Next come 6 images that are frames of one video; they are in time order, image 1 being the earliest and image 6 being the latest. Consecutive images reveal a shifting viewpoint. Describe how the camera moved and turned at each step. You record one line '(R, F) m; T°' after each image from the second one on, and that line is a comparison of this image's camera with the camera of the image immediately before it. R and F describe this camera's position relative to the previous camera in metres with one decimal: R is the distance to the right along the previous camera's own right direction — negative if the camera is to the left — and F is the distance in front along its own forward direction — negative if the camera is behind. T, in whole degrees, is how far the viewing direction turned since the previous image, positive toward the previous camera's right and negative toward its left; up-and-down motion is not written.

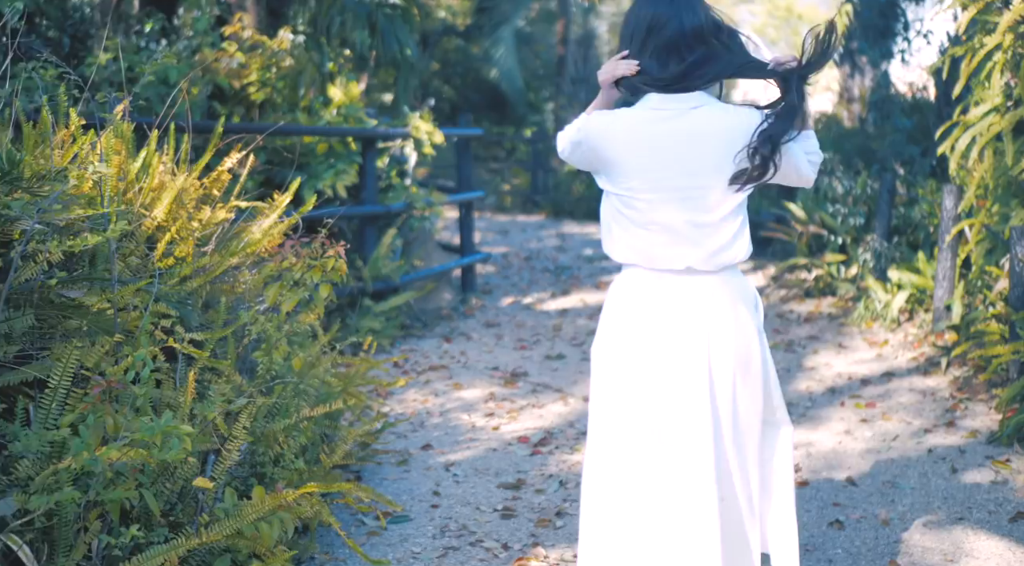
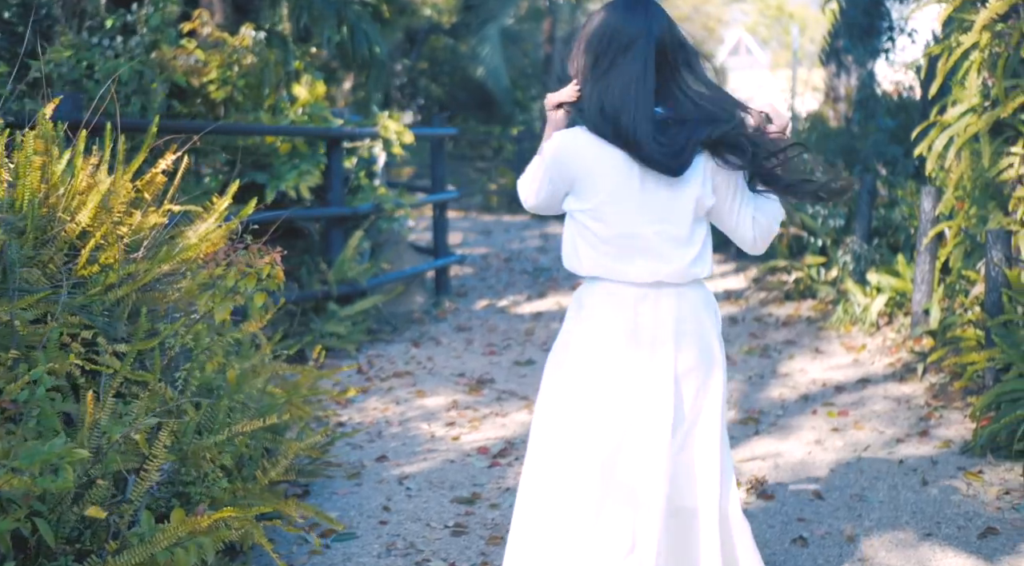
(+0.1, +0.2) m; 0°
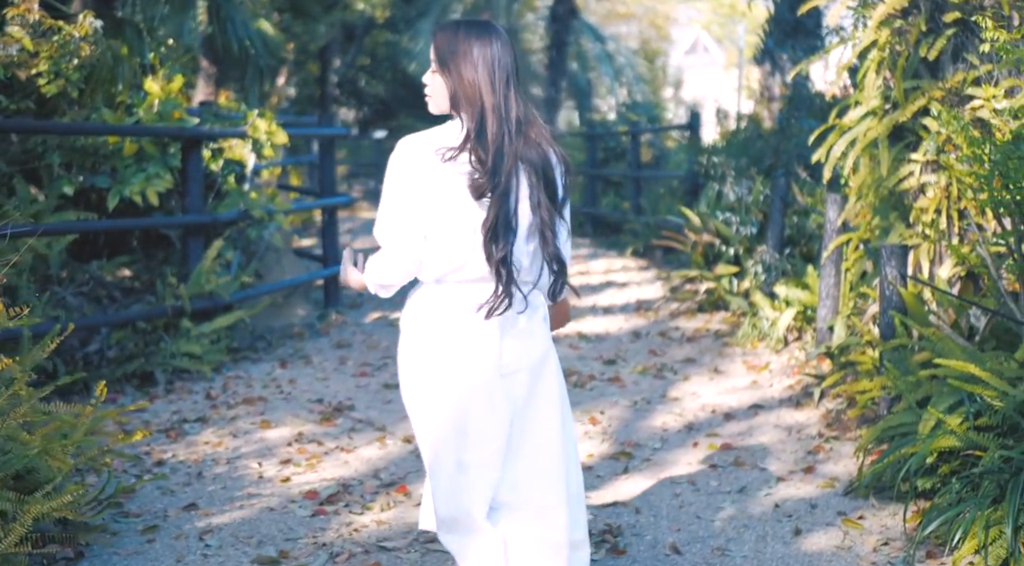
(+0.5, +0.5) m; +2°
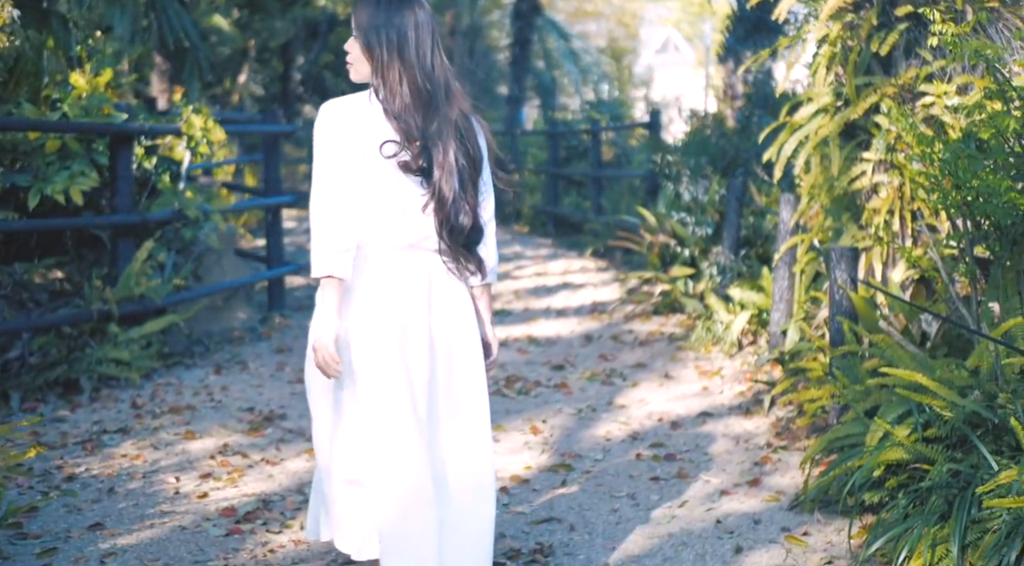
(+0.2, +0.2) m; +1°
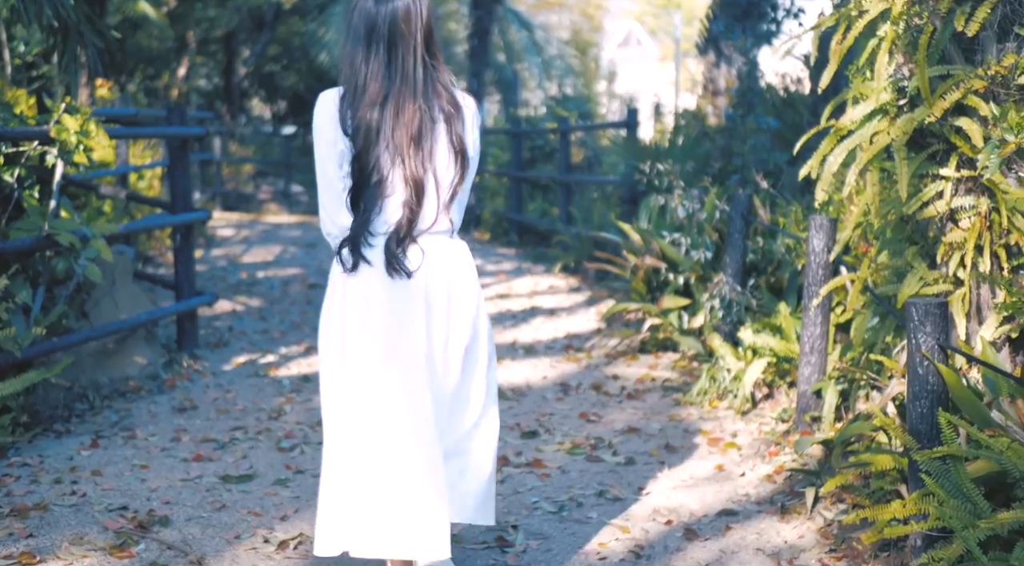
(0.0, +1.4) m; +2°
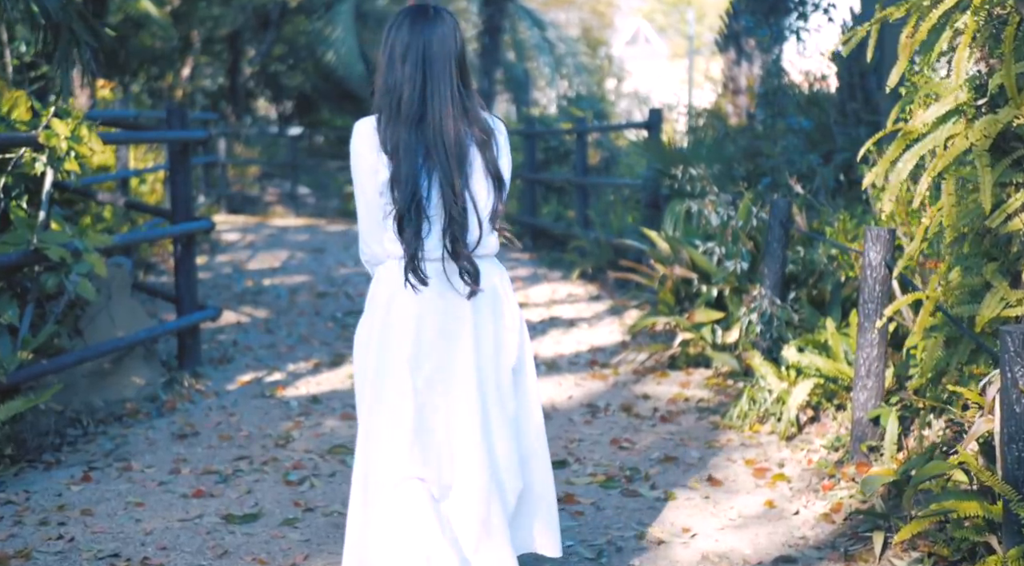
(-0.1, +0.4) m; 0°
